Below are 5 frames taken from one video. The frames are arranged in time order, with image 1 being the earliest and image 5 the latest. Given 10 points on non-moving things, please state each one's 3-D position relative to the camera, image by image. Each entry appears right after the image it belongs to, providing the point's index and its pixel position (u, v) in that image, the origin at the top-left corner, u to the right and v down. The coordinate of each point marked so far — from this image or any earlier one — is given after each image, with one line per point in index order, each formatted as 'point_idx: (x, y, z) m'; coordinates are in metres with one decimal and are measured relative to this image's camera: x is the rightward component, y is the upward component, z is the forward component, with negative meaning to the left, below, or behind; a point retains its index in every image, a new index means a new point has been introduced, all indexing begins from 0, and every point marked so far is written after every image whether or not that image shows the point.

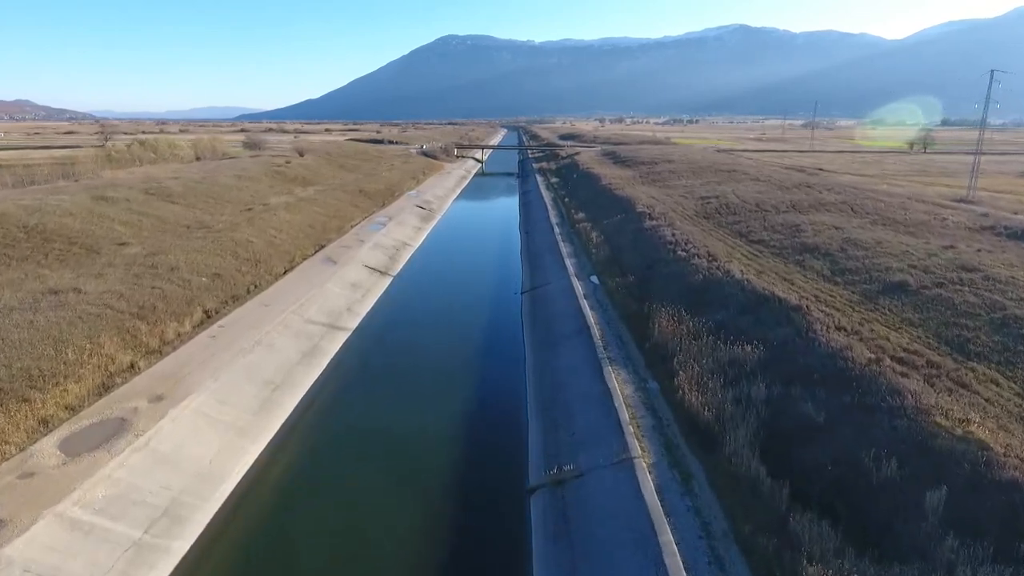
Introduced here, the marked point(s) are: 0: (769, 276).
0: (+6.3, +0.3, +17.9) m
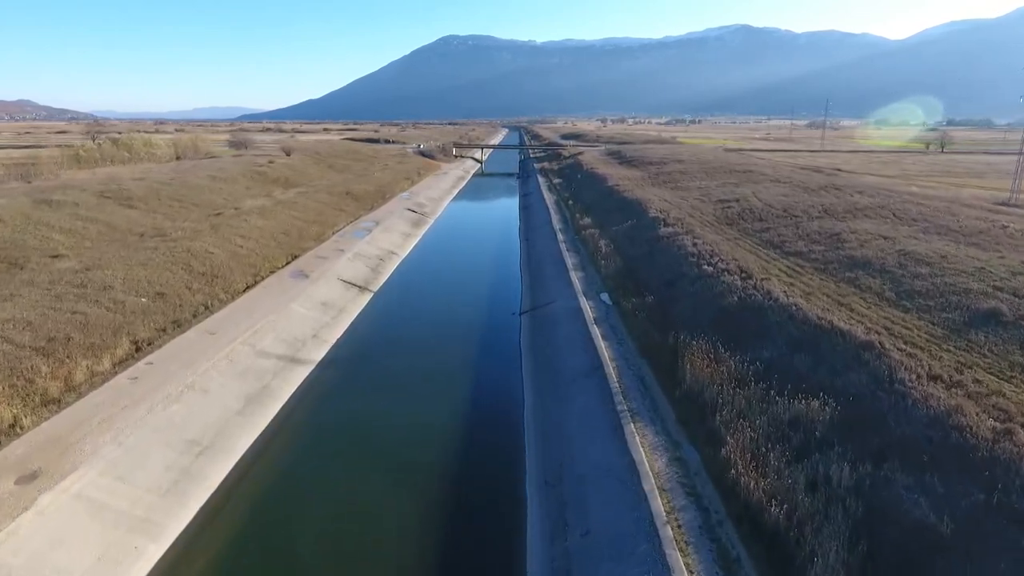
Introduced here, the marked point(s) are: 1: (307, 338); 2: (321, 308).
0: (+6.2, -0.2, +14.7) m
1: (-4.8, -1.2, +17.0) m
2: (-4.9, -0.5, +18.9) m
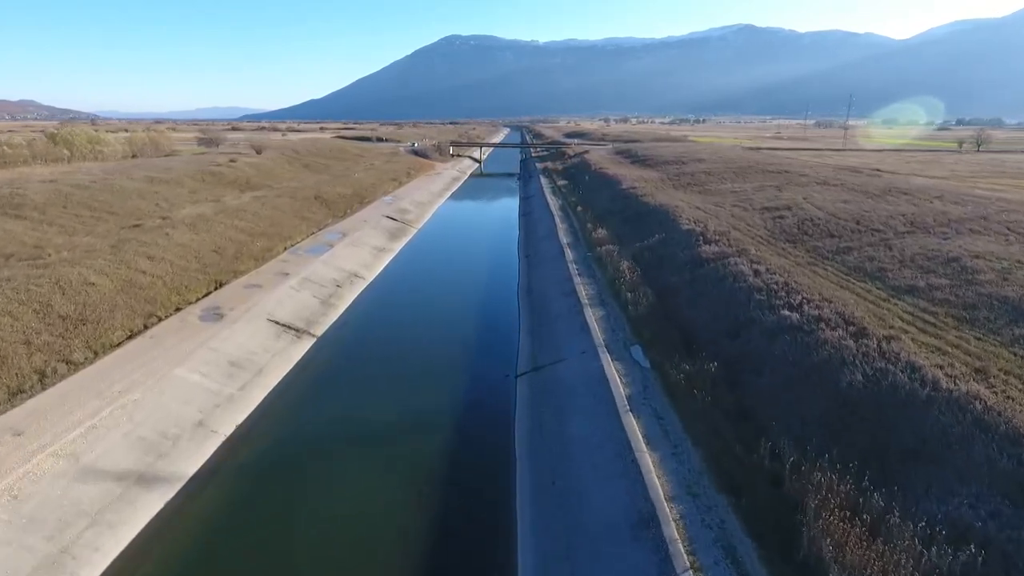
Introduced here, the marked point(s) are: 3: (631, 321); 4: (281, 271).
0: (+6.1, -1.2, +8.9) m
1: (-4.9, -2.1, +11.2) m
2: (-5.1, -1.5, +13.1) m
3: (+2.5, -0.7, +14.9) m
4: (-6.3, +0.5, +19.8) m
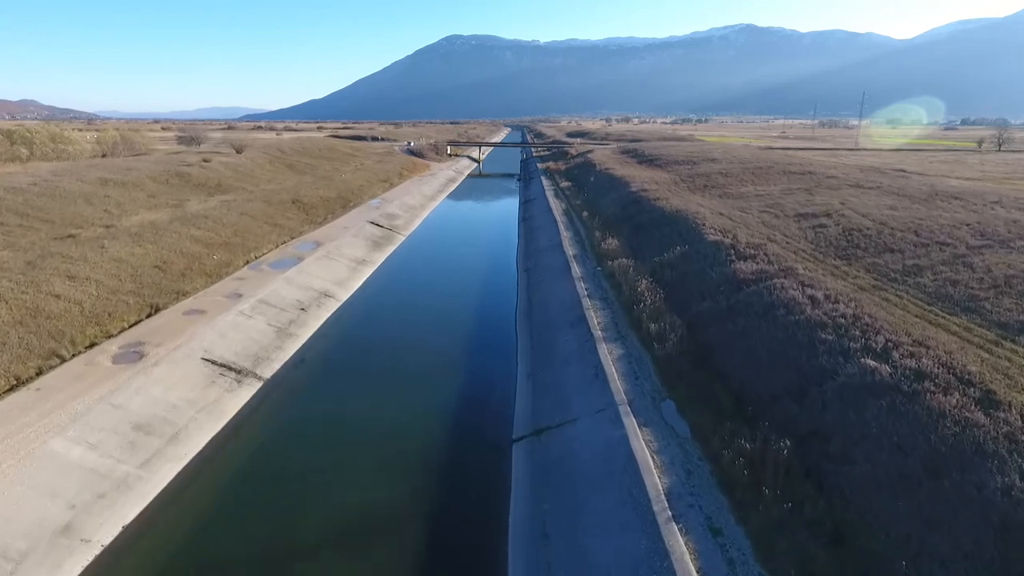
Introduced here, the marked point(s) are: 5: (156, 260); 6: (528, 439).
0: (+6.0, -1.7, +5.7) m
1: (-5.0, -2.7, +8.0) m
2: (-5.1, -2.0, +9.9) m
3: (+2.4, -1.2, +11.8) m
4: (-6.3, -0.1, +16.6) m
5: (-8.7, +0.7, +17.9) m
6: (+0.2, -2.2, +11.4) m
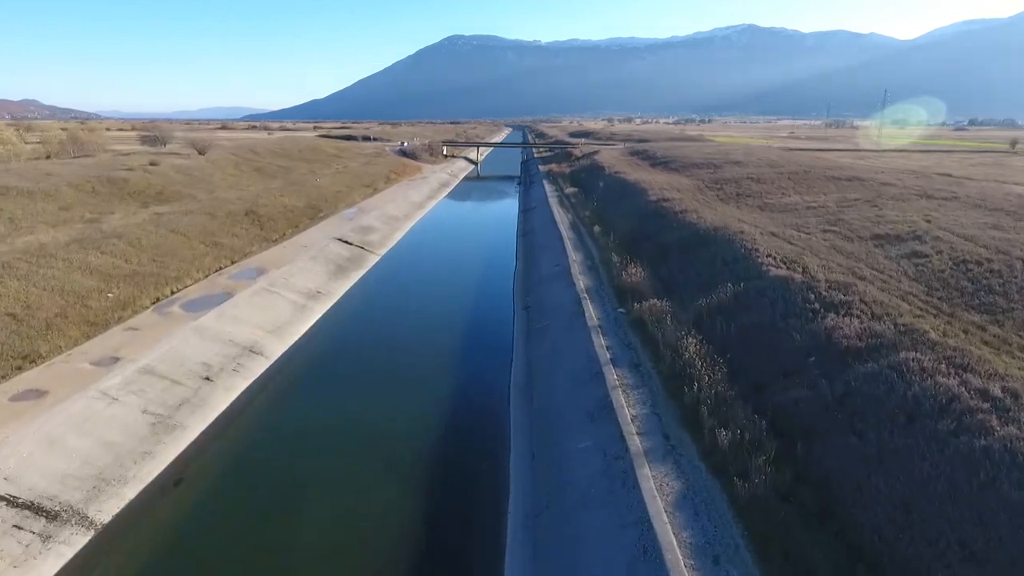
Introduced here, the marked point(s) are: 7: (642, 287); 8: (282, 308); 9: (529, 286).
0: (+5.8, -2.7, +0.9) m
1: (-5.1, -3.6, +3.2) m
2: (-5.3, -3.0, +5.1) m
3: (+2.3, -2.2, +6.9) m
4: (-6.5, -1.0, +11.8) m
5: (-8.9, -0.3, +13.1) m
6: (+0.1, -3.2, +6.5) m
7: (+2.8, 0.0, +15.4) m
8: (-5.1, -0.4, +16.4) m
9: (+0.4, +0.1, +19.7) m
